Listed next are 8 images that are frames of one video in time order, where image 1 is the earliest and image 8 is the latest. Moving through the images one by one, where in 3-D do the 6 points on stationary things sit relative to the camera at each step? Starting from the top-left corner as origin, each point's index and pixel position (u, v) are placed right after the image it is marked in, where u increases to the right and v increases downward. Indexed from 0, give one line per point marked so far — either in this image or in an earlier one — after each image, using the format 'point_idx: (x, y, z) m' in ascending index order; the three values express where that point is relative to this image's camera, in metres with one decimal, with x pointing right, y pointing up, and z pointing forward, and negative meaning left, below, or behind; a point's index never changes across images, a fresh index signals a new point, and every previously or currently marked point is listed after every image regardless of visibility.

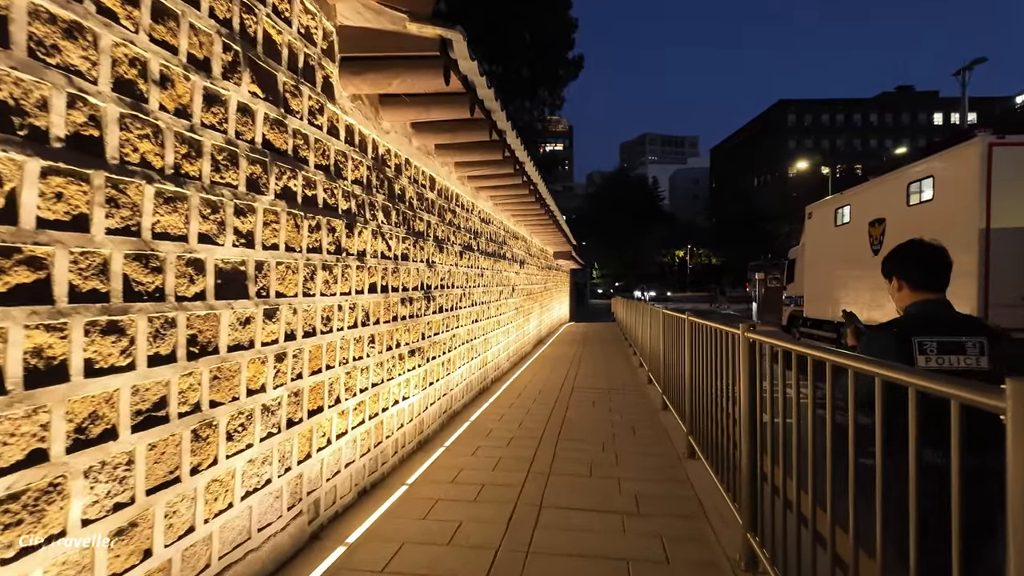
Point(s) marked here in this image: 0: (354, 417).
0: (-1.1, -0.9, +4.0) m
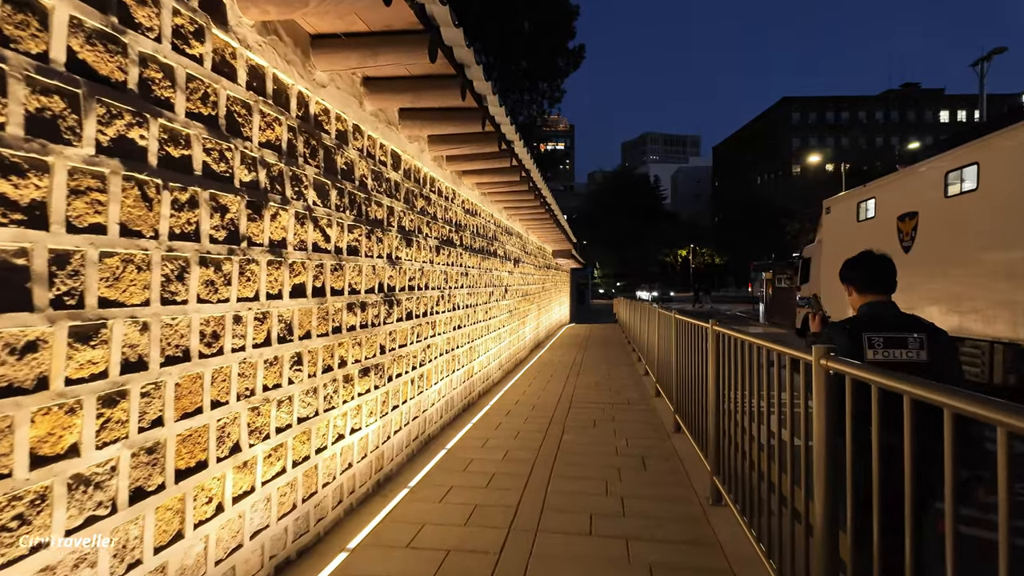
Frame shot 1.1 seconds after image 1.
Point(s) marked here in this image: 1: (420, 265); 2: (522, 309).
0: (-1.2, -0.9, +3.0) m
1: (-0.8, +0.2, +5.3) m
2: (+0.2, -0.5, +12.5) m
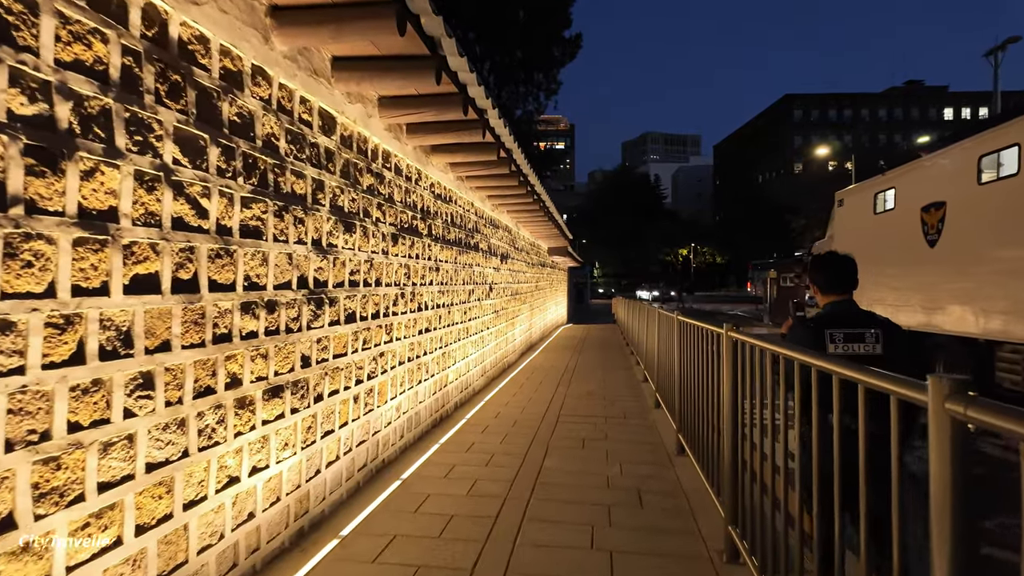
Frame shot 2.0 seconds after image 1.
0: (-1.5, -0.9, +2.0) m
1: (-1.1, +0.2, +4.4) m
2: (0.0, -0.4, +11.5) m
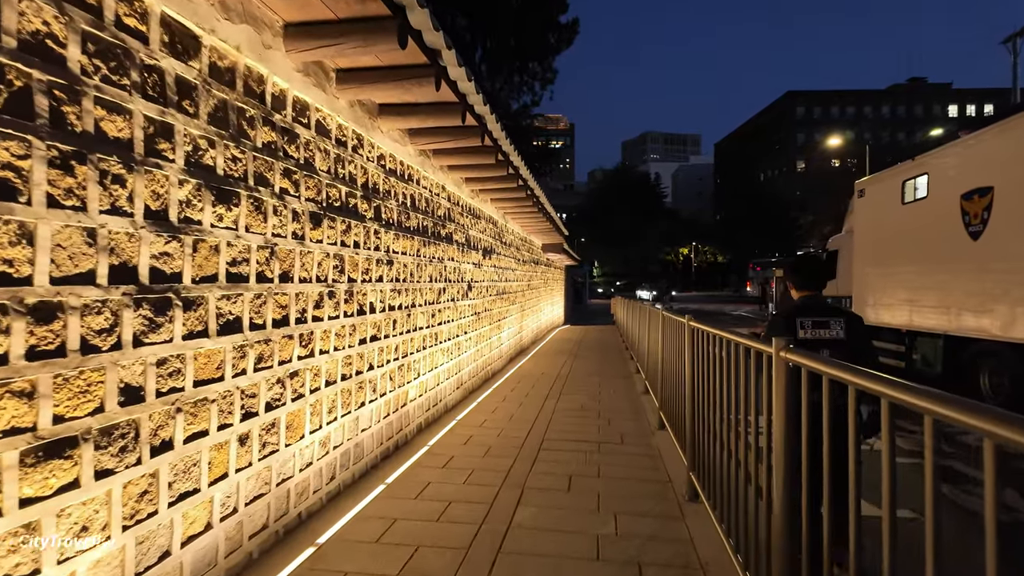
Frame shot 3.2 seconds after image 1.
0: (-1.7, -0.9, +0.8) m
1: (-1.3, +0.3, +3.2) m
2: (-0.3, -0.4, +10.3) m
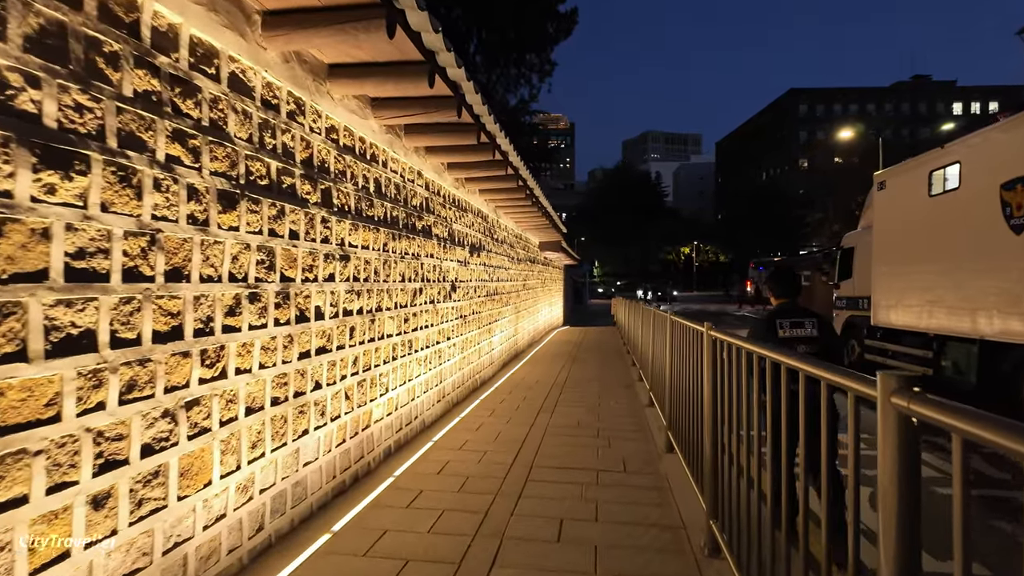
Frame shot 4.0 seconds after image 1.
0: (-1.9, -0.9, 0.0) m
1: (-1.5, +0.3, +2.3) m
2: (-0.4, -0.4, +9.5) m
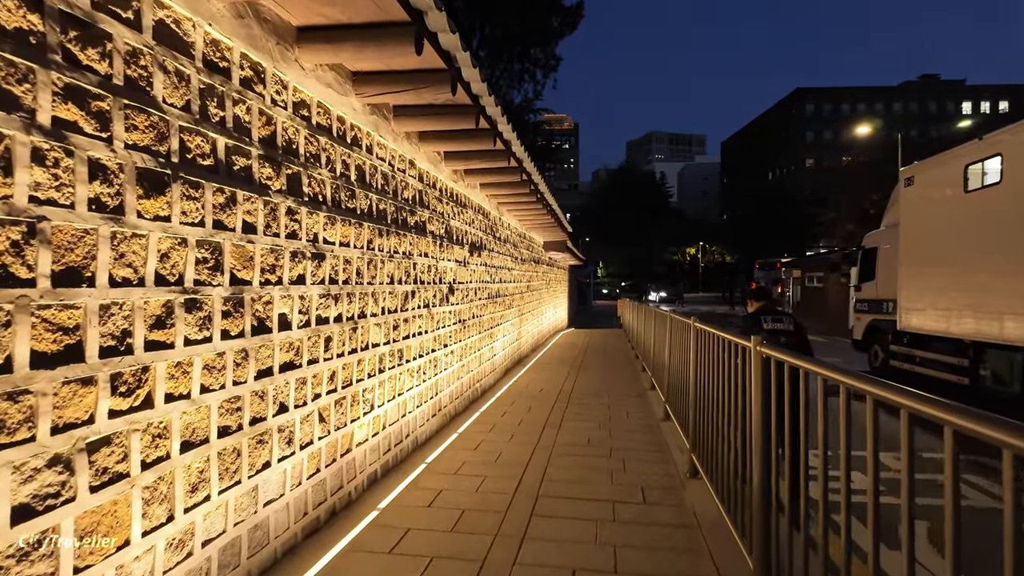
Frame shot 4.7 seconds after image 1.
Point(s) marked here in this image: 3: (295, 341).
0: (-1.9, -0.9, -0.7) m
1: (-1.5, +0.2, +1.7) m
2: (-0.4, -0.4, +8.8) m
3: (-1.2, -0.3, +3.3) m
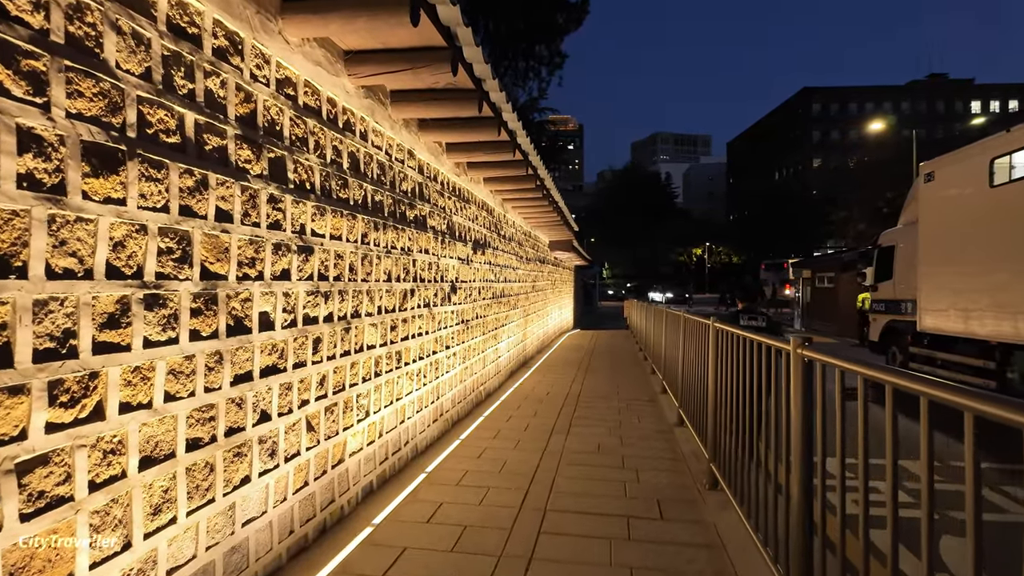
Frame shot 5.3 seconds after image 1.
0: (-1.9, -0.8, -1.0) m
1: (-1.4, +0.3, +1.4) m
2: (-0.3, -0.4, +8.5) m
3: (-1.2, -0.3, +3.0) m
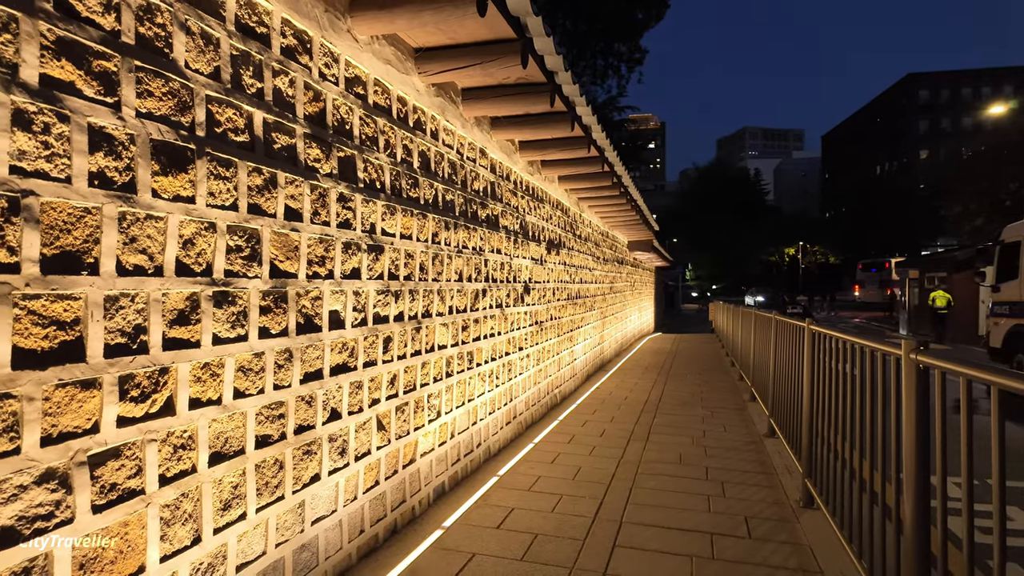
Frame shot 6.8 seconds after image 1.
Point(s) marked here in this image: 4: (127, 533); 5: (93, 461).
0: (-2.0, -0.8, -0.8) m
1: (-1.3, +0.3, +1.4) m
2: (+0.8, -0.4, +8.3) m
3: (-0.8, -0.3, +3.0) m
4: (-1.2, -0.8, +1.9) m
5: (-1.2, -0.5, +1.8) m
